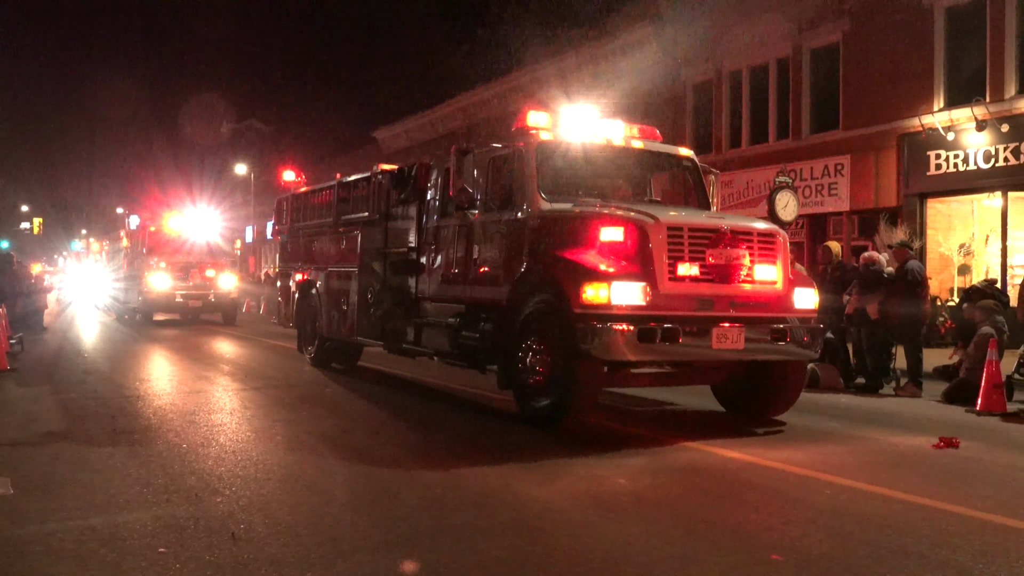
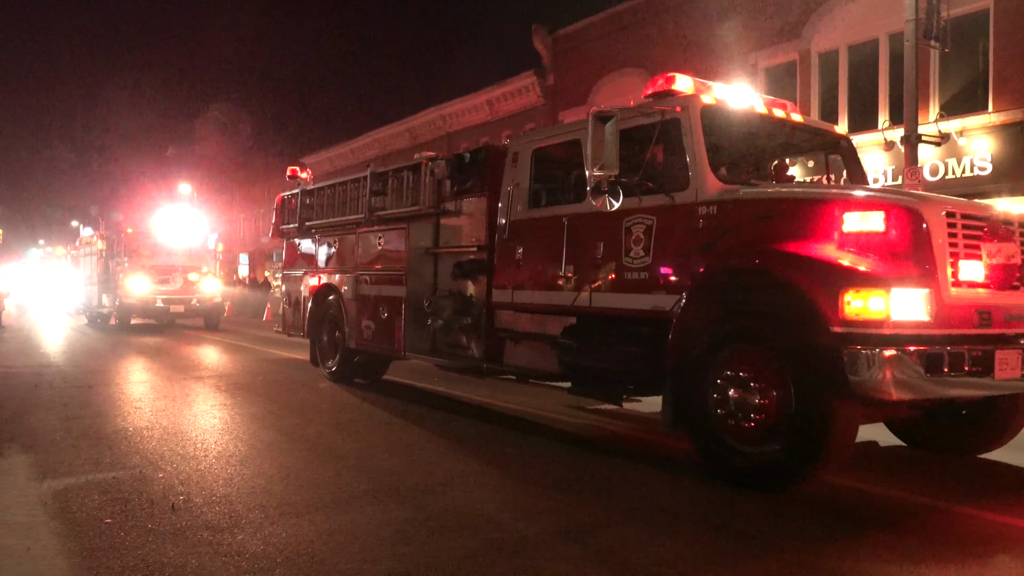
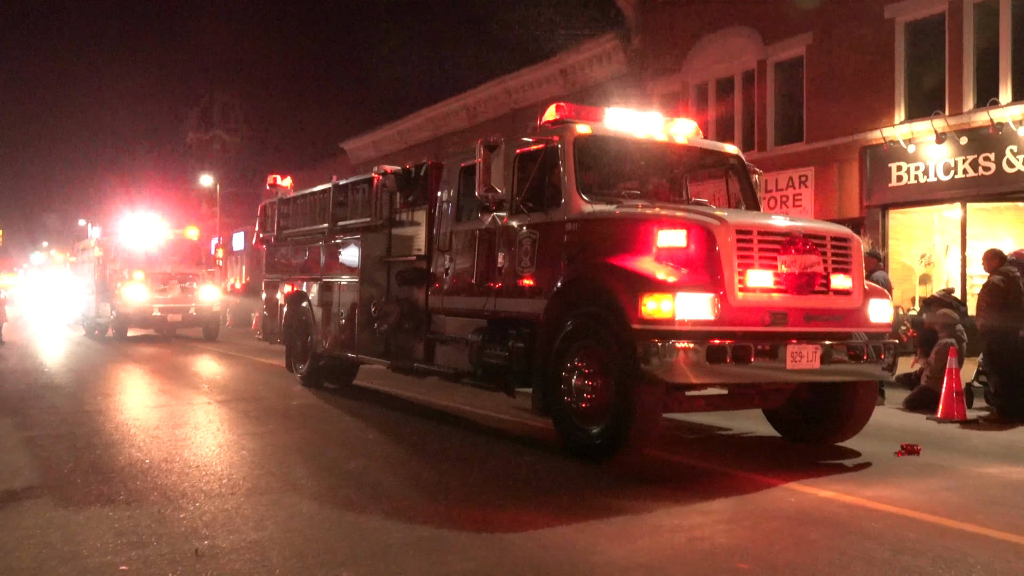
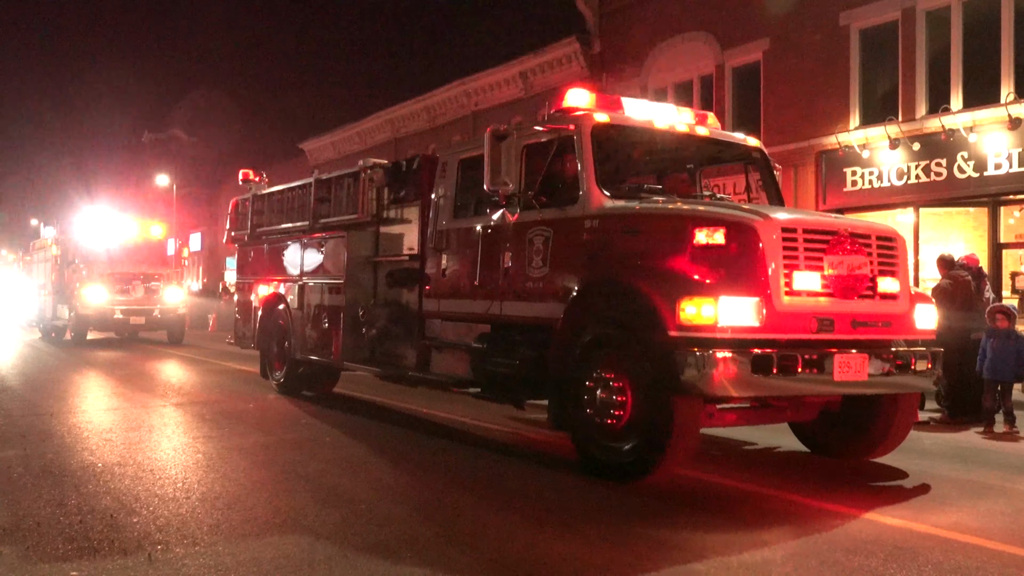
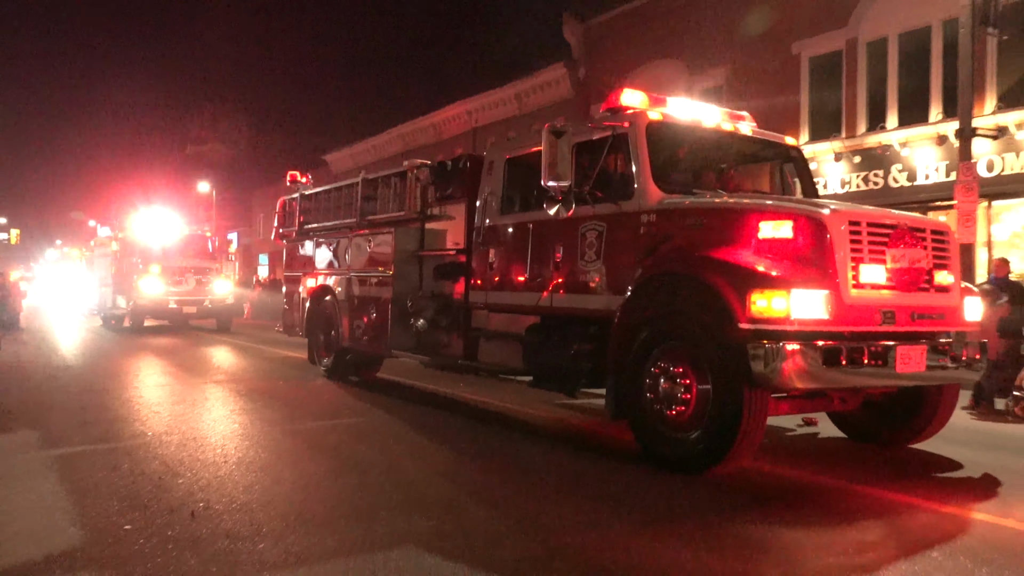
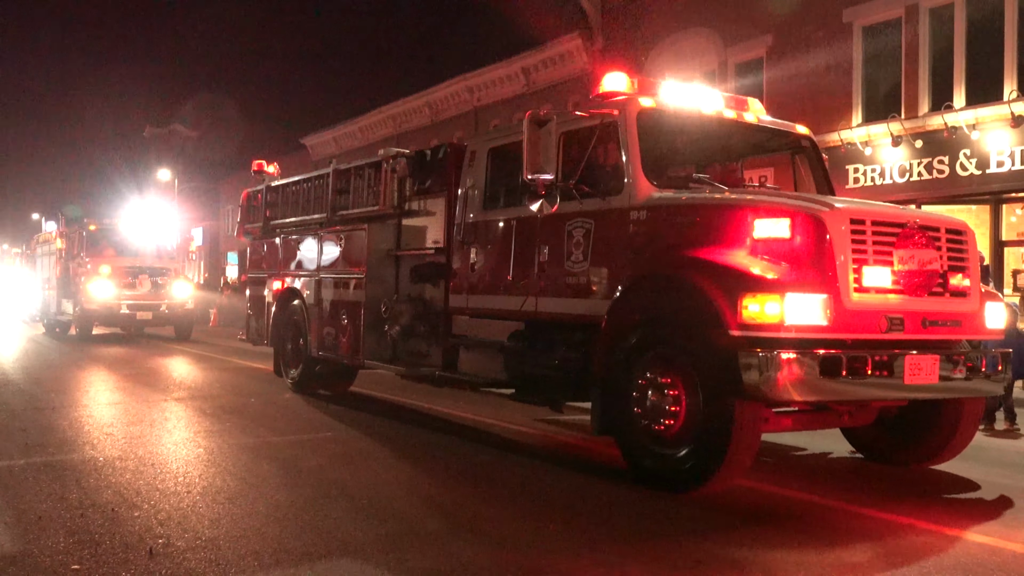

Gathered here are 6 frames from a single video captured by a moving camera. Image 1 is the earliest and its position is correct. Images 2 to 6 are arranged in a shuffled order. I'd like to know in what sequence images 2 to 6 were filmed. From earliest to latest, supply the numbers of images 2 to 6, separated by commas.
3, 4, 6, 5, 2
